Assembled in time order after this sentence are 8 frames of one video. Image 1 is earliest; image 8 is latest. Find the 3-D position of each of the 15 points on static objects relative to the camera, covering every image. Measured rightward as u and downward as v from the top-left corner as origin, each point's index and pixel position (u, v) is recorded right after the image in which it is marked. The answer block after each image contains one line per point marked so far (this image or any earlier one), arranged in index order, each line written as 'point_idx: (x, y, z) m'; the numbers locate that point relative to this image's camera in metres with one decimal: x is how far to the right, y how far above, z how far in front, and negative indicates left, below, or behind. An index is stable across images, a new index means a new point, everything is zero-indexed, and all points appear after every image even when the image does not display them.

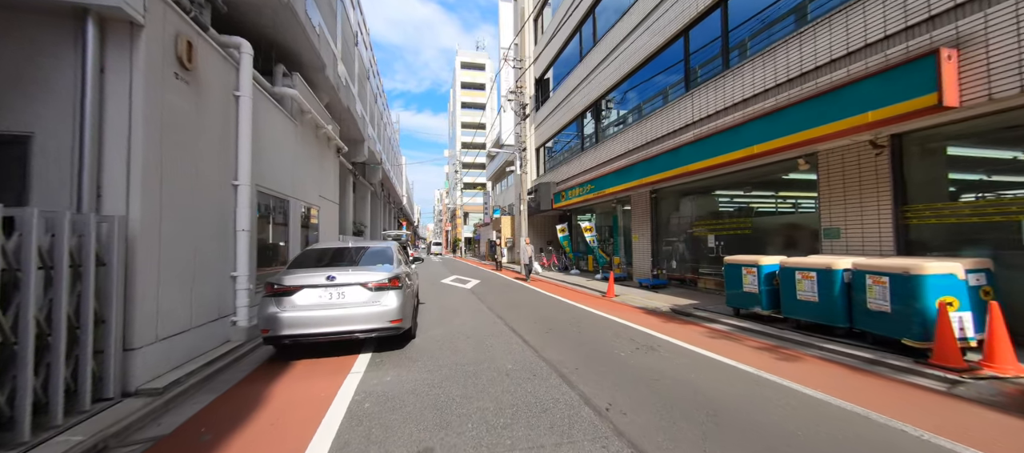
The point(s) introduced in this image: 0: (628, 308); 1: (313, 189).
0: (+3.4, -2.4, +9.3) m
1: (-6.7, +1.3, +10.6) m
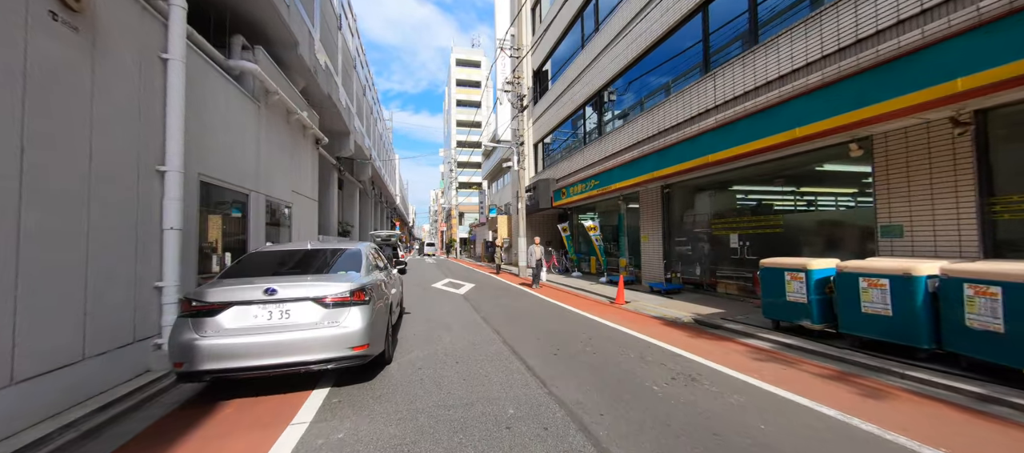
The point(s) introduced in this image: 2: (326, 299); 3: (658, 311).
0: (+3.4, -2.4, +8.1) m
1: (-6.8, +1.3, +9.3) m
2: (-2.0, -0.8, +3.6) m
3: (+3.9, -2.3, +8.4) m
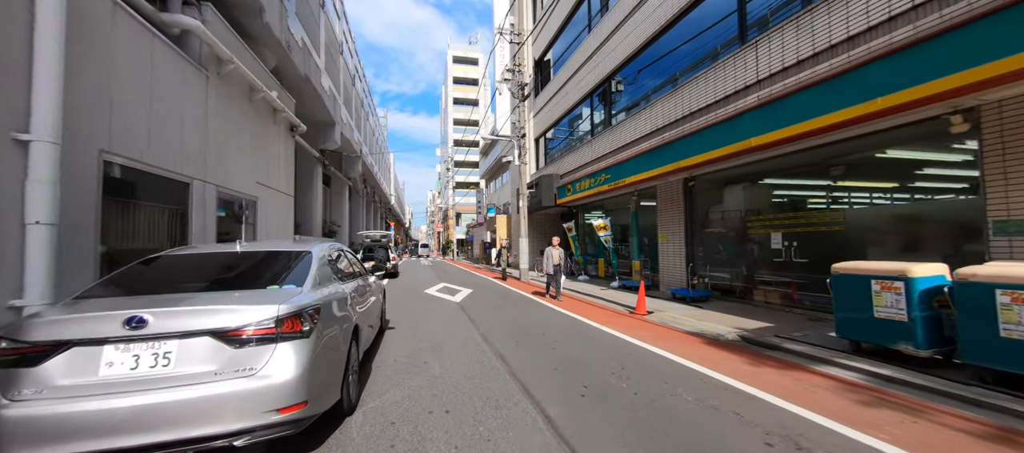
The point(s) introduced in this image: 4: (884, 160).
0: (+3.5, -2.3, +6.7) m
1: (-6.6, +1.4, +7.8) m
2: (-1.9, -0.7, +2.1) m
3: (+4.1, -2.2, +7.1) m
4: (+7.8, +1.4, +6.5) m
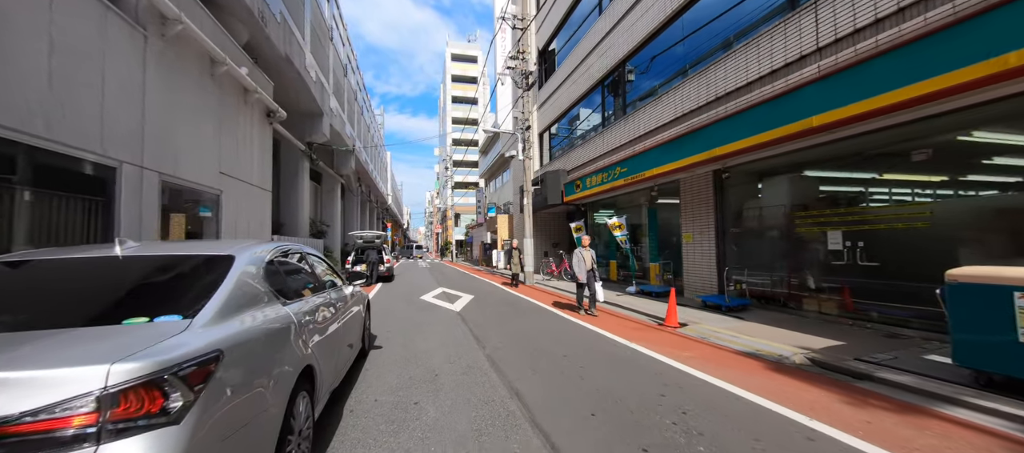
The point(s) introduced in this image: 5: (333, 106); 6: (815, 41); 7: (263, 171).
0: (+3.8, -2.2, +5.4) m
1: (-6.4, +1.4, +6.5) m
2: (-1.6, -0.6, +0.9) m
3: (+4.3, -2.2, +5.8) m
4: (+8.0, +1.5, +5.3) m
5: (-8.9, +6.0, +15.6) m
6: (+6.6, +4.0, +6.8) m
7: (-7.1, +1.6, +9.0) m
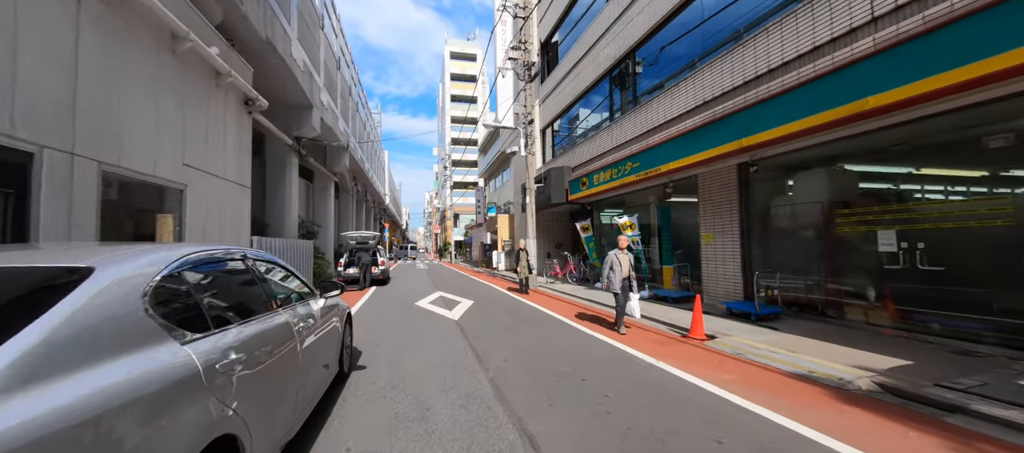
0: (+3.9, -2.2, +4.6) m
1: (-6.3, +1.4, +5.7) m
2: (-1.5, -0.6, 0.0) m
3: (+4.4, -2.2, +5.0) m
4: (+8.1, +1.5, +4.5) m
5: (-8.9, +6.0, +14.7) m
6: (+6.7, +4.0, +5.9) m
7: (-7.0, +1.6, +8.1) m
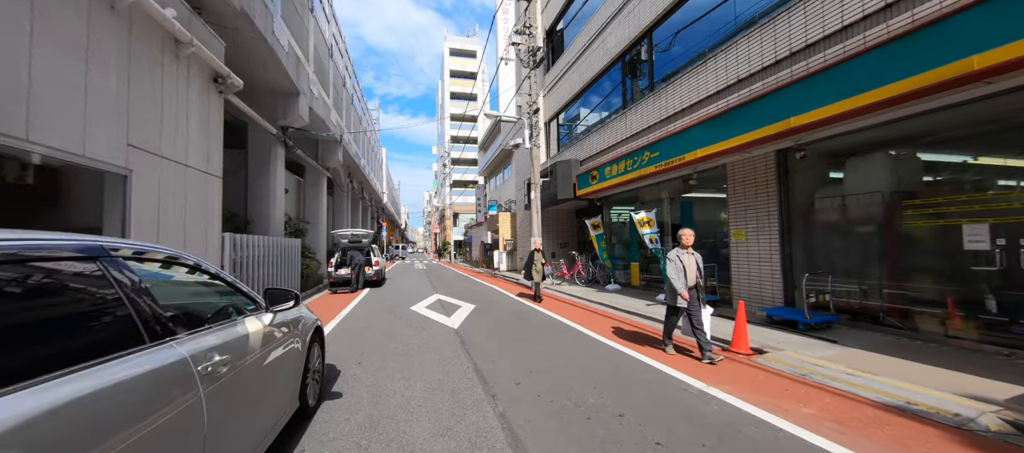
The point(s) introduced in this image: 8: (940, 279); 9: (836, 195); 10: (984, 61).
0: (+4.0, -2.1, +3.6) m
1: (-6.1, +1.6, +4.6) m
2: (-1.3, -0.5, -1.0) m
3: (+4.6, -2.0, +3.9) m
4: (+8.3, +1.6, +3.5) m
5: (-8.7, +6.1, +13.7) m
6: (+6.8, +4.1, +4.9) m
7: (-6.9, +1.7, +7.0) m
8: (+7.5, -0.9, +5.5) m
9: (+7.1, +0.7, +6.8) m
10: (+6.4, +2.2, +4.4) m
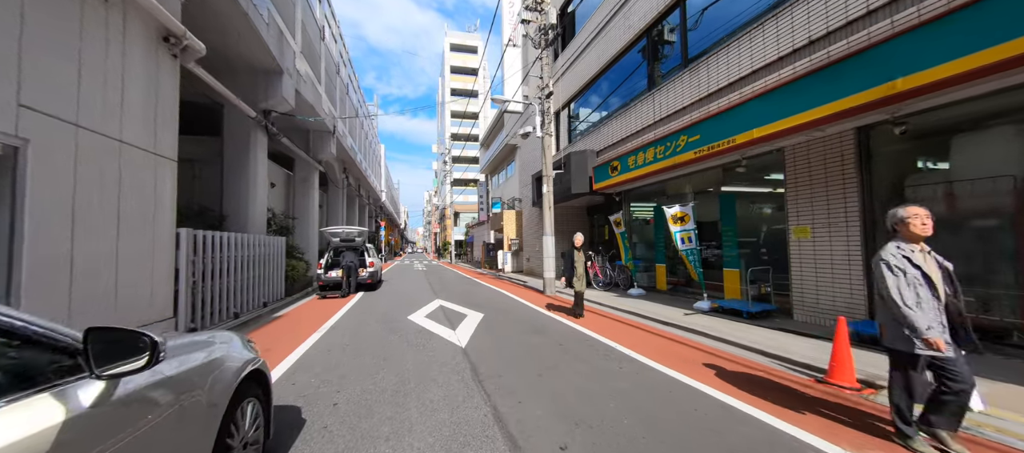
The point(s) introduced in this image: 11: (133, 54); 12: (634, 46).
0: (+4.4, -2.0, +2.2) m
1: (-5.8, +1.7, +3.3) m
2: (-0.9, -0.4, -2.4) m
3: (+5.0, -1.9, +2.6) m
4: (+8.7, +1.7, +2.1) m
5: (-8.3, +6.3, +12.3) m
6: (+7.2, +4.2, +3.6) m
7: (-6.5, +1.8, +5.7) m
8: (+7.9, -0.8, +4.1) m
9: (+7.4, +0.8, +5.4) m
10: (+6.8, +2.4, +3.0) m
11: (-6.4, +2.9, +5.4) m
12: (+4.7, +6.9, +11.9) m
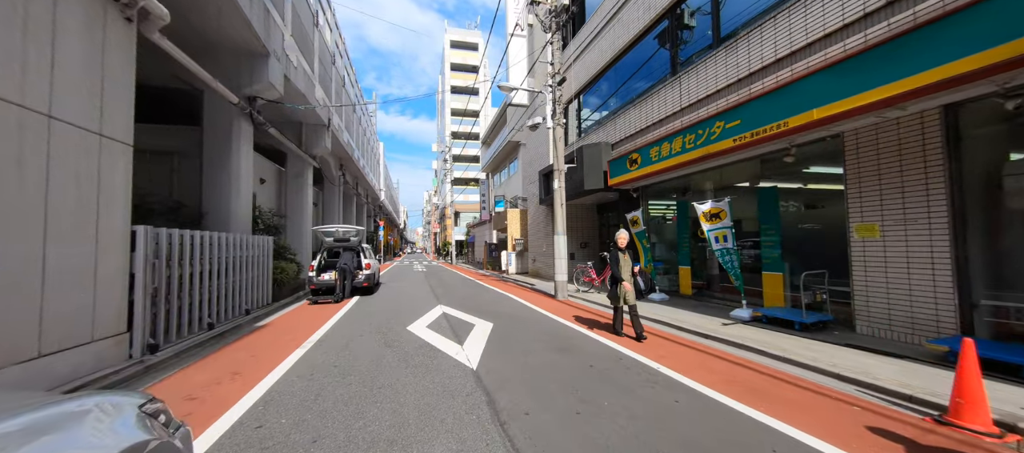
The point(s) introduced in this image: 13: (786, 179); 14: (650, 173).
0: (+4.8, -1.9, +1.3) m
1: (-5.4, +1.7, +2.3) m
2: (-0.6, -0.3, -3.4) m
3: (+5.3, -1.9, +1.6) m
4: (+9.0, +1.8, +1.1) m
5: (-8.0, +6.3, +11.3) m
6: (+7.5, +4.3, +2.6) m
7: (-6.2, +1.9, +4.7) m
8: (+8.2, -0.8, +3.1) m
9: (+7.8, +0.8, +4.5) m
10: (+7.1, +2.4, +2.0) m
11: (-6.1, +3.0, +4.4) m
12: (+5.0, +6.9, +11.0) m
13: (+6.5, +1.3, +7.6) m
14: (+4.5, +1.7, +9.9) m
